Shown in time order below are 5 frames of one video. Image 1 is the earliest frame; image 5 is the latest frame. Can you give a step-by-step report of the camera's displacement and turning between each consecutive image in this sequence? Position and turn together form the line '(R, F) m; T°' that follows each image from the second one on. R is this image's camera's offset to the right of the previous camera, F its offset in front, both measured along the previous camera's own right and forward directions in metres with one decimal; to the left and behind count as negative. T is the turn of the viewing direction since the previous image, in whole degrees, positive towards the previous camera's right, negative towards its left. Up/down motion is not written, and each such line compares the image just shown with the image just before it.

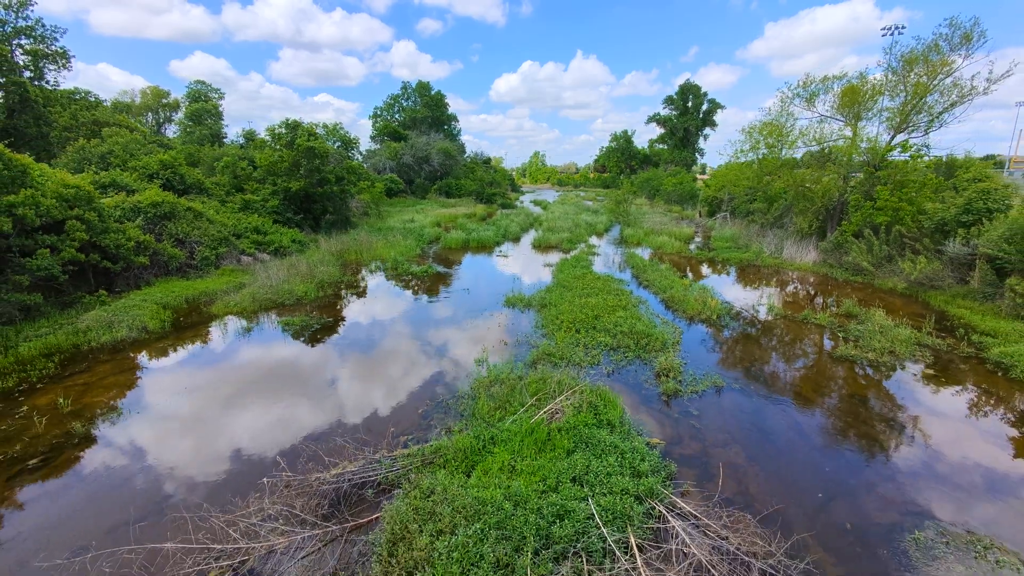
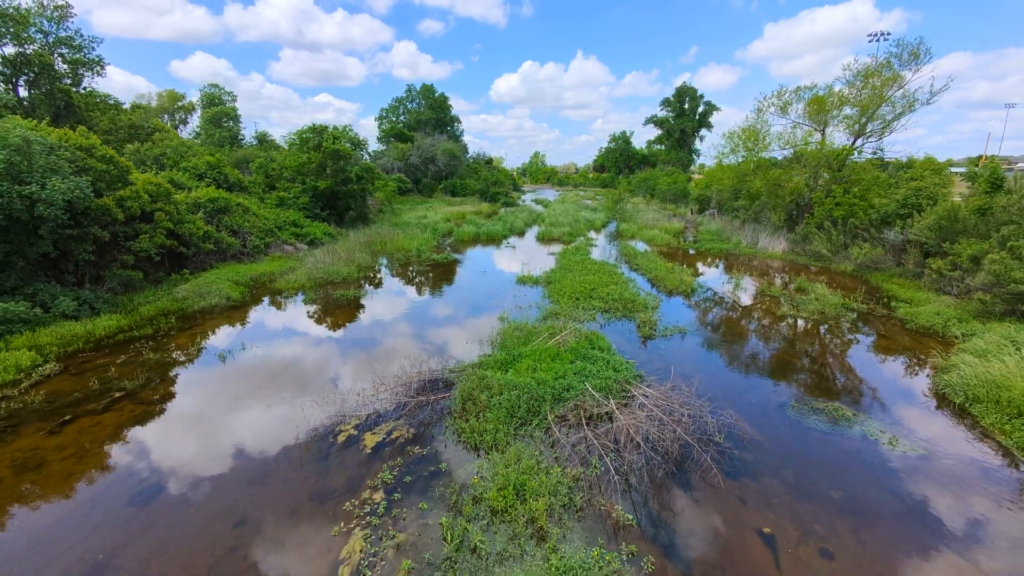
(-0.3, -2.4) m; 0°
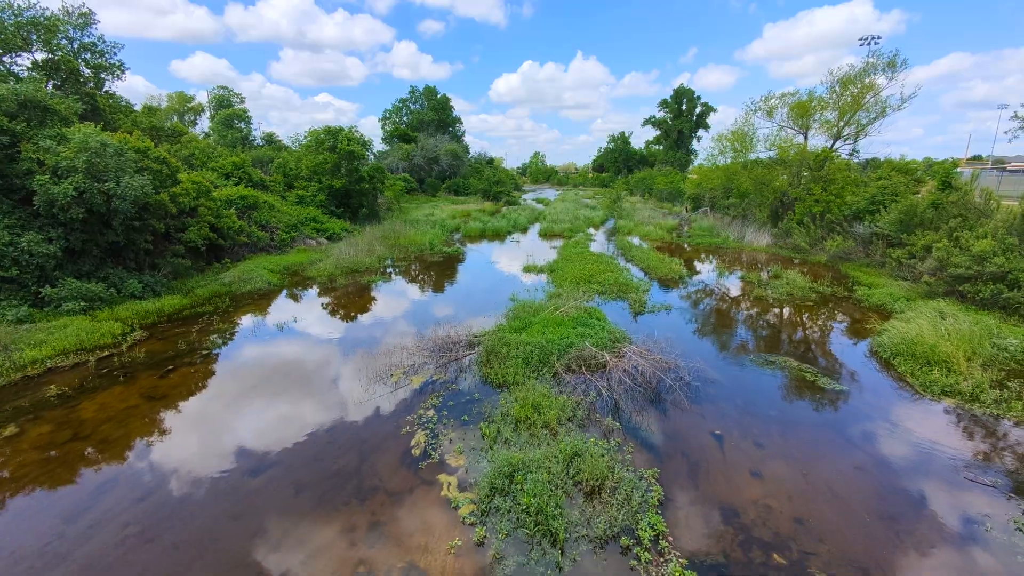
(-0.2, -1.6) m; 0°
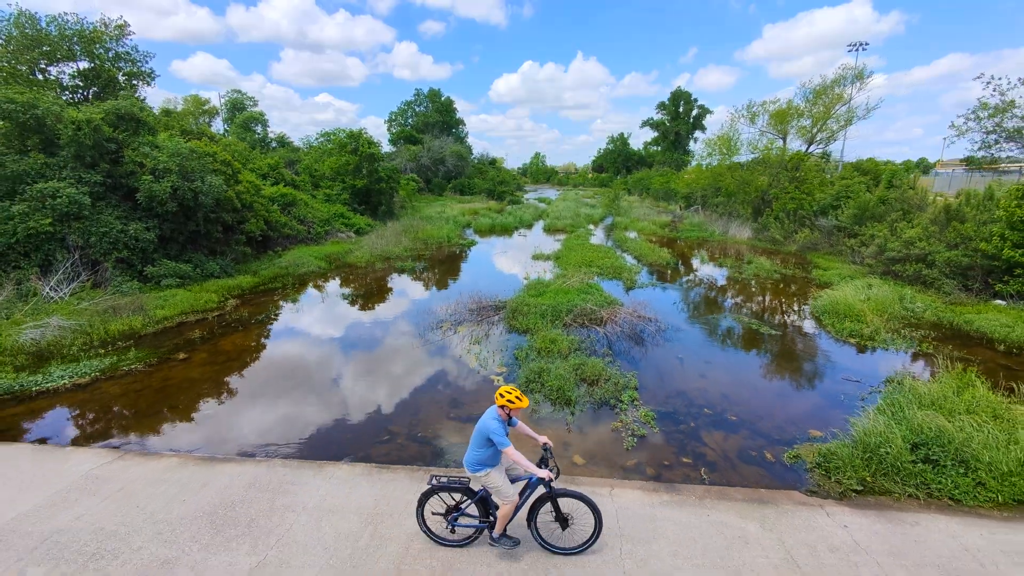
(-0.4, -2.4) m; 0°
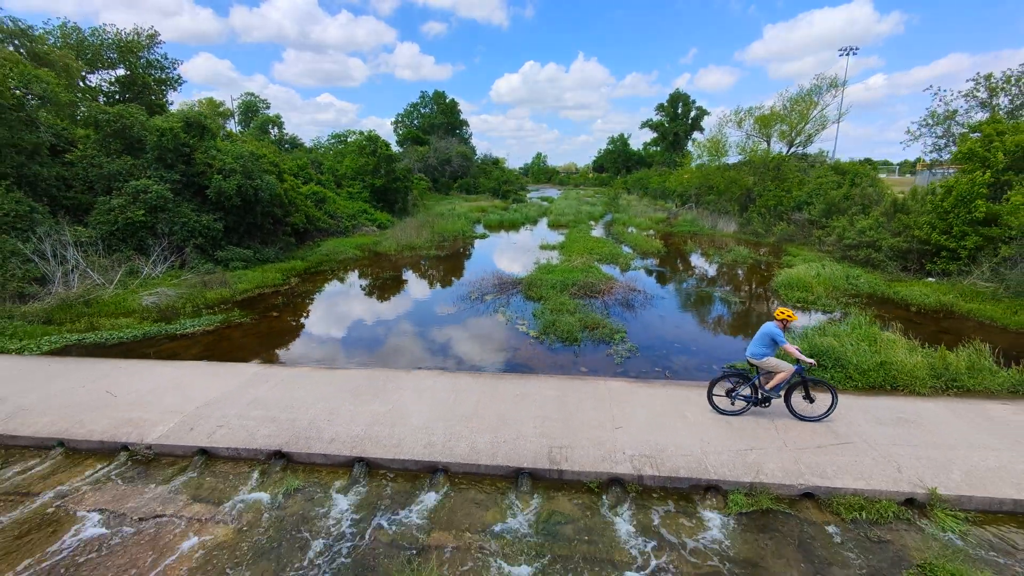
(-0.4, -2.4) m; 0°
